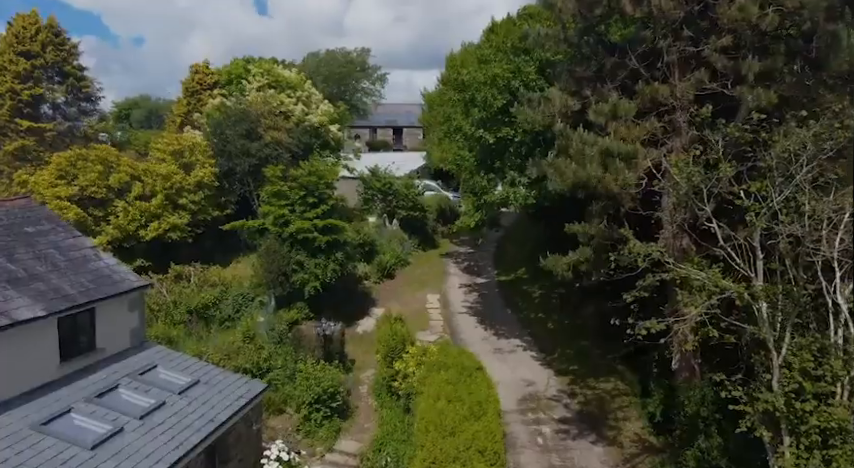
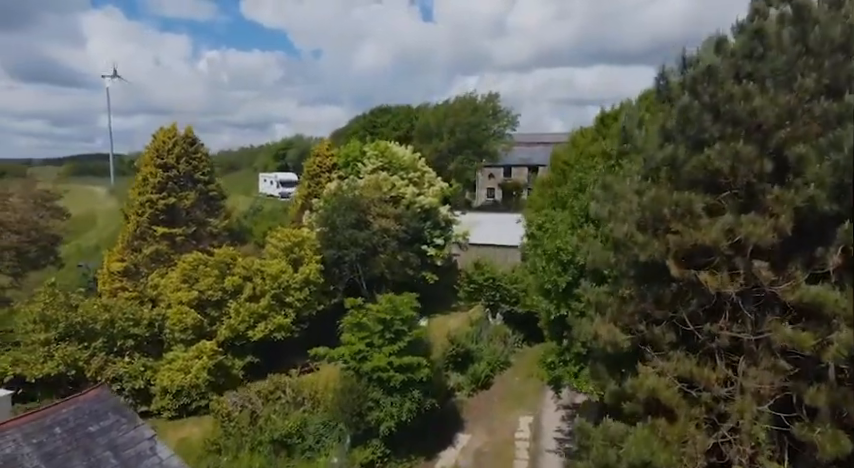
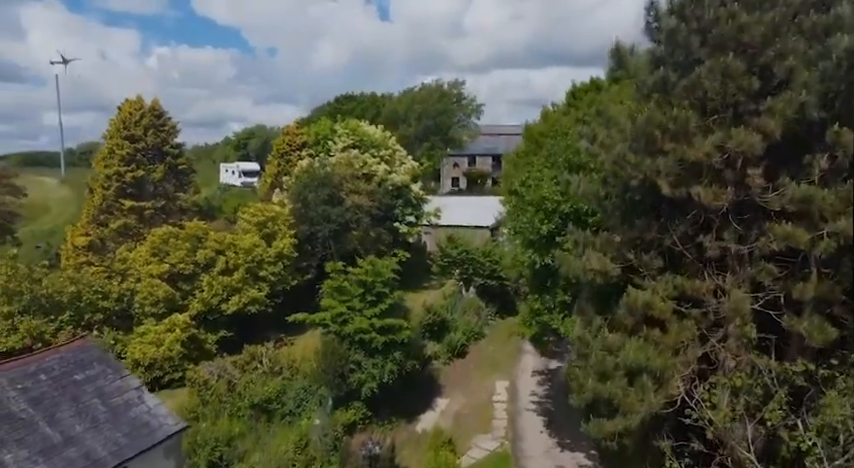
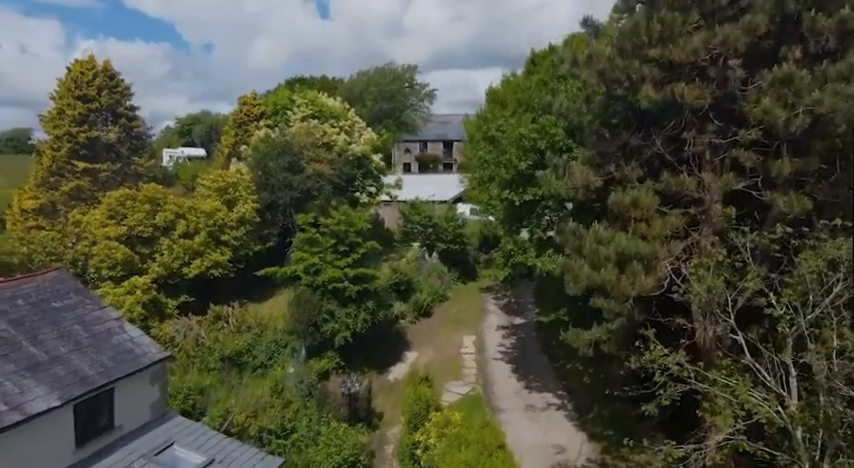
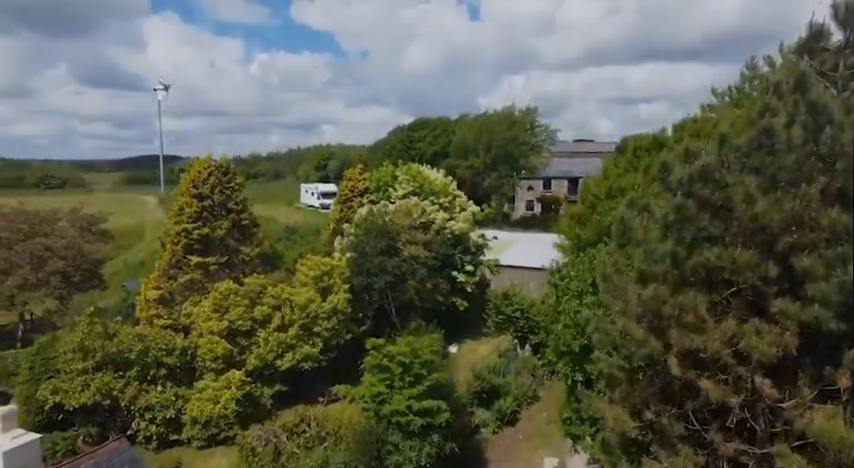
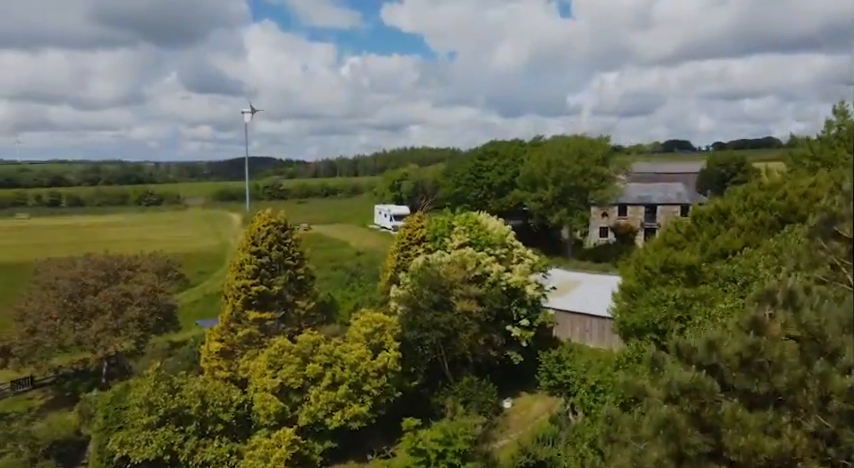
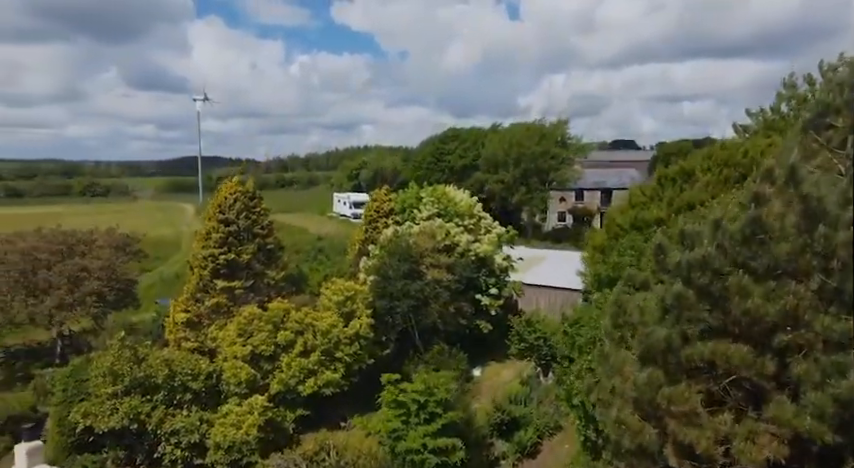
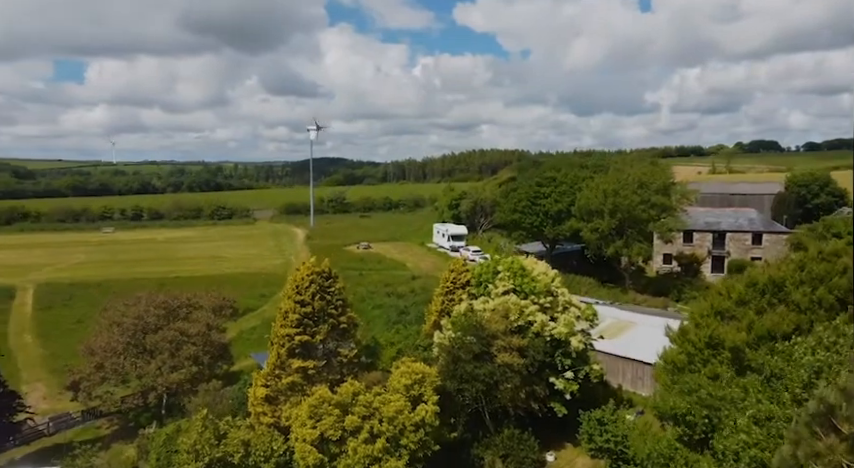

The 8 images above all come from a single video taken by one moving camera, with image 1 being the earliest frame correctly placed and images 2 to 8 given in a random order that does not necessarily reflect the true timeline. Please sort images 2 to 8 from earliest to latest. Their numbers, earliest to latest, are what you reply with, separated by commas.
4, 3, 2, 5, 7, 6, 8
